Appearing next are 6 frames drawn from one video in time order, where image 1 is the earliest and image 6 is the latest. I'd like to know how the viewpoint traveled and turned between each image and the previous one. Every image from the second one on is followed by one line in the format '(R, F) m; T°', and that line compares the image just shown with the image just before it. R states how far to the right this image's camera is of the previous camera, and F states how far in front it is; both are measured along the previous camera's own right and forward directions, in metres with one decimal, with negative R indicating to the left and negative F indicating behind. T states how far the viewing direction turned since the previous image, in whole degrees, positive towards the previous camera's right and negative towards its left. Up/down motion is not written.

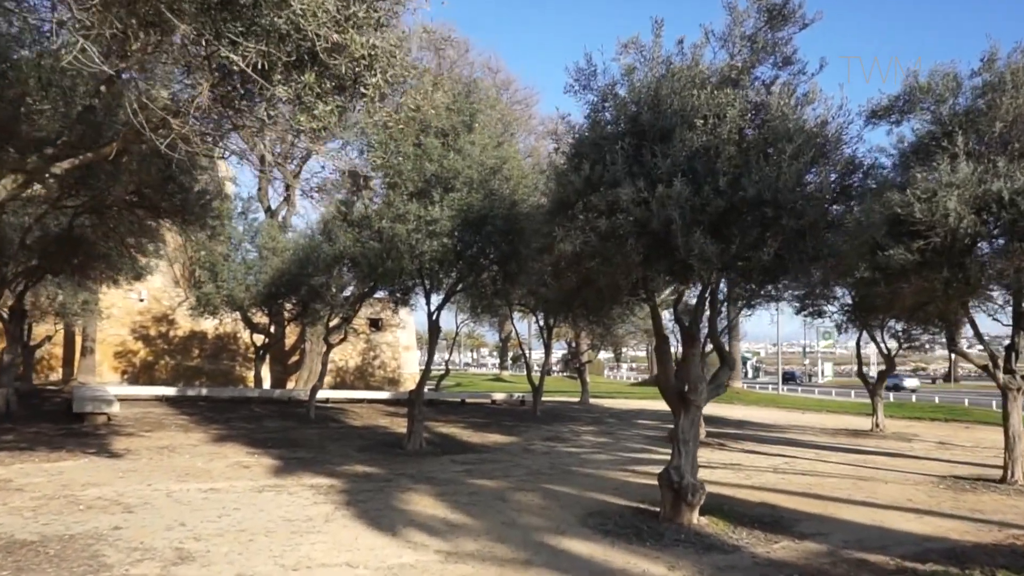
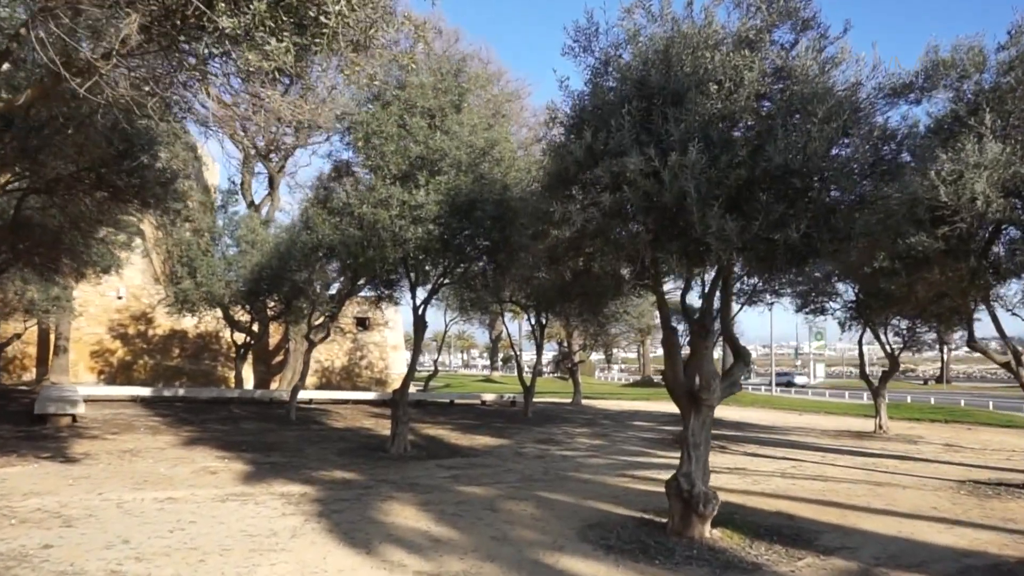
(0.0, +1.1) m; +1°
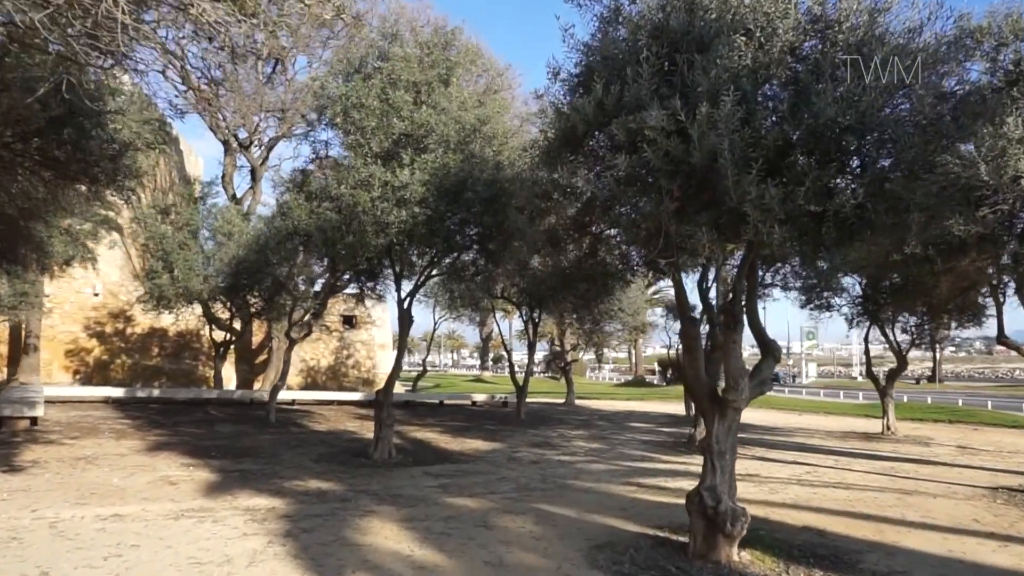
(-0.1, +1.3) m; +1°
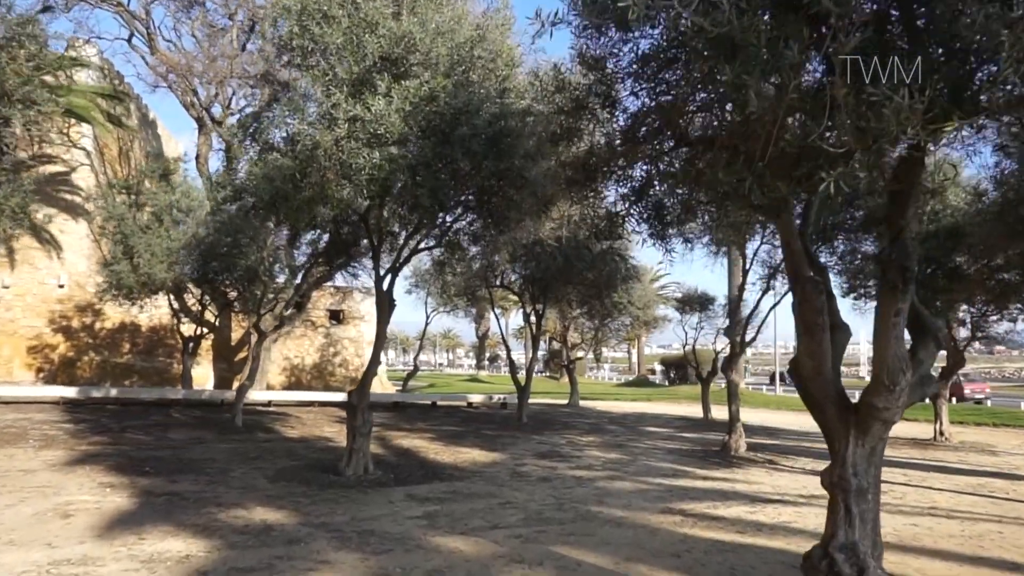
(-0.2, +3.0) m; 0°
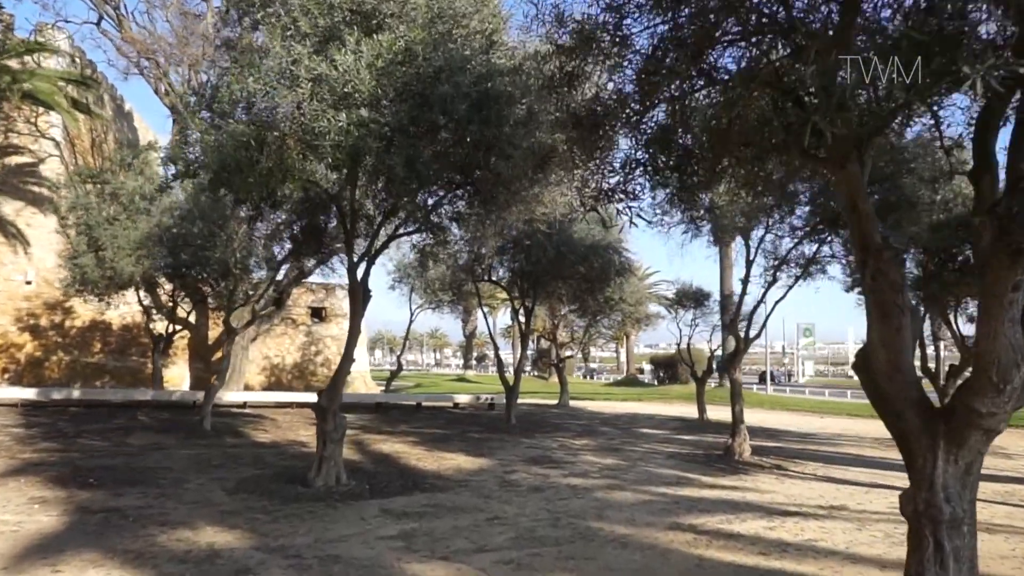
(0.0, +1.3) m; +1°
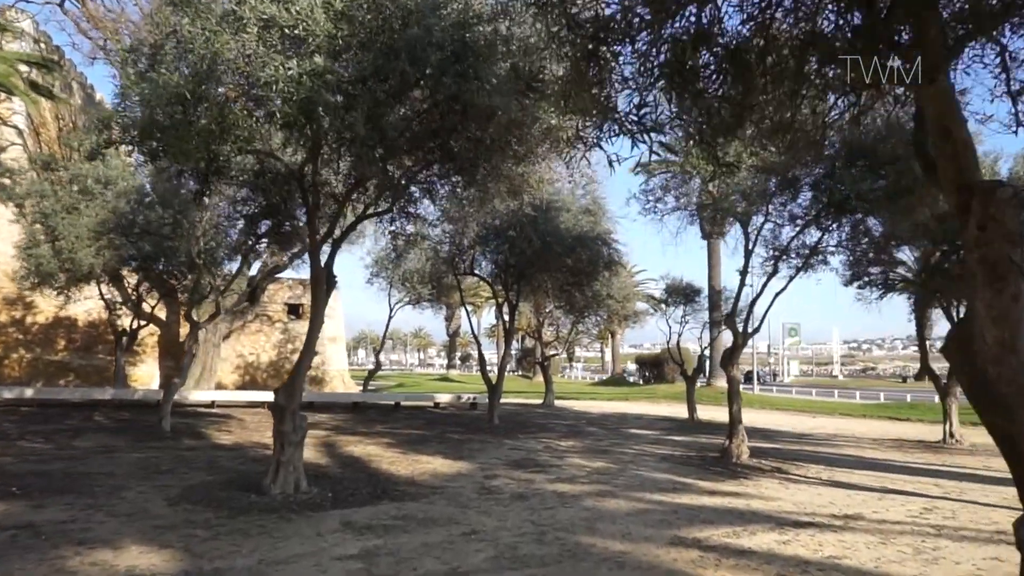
(0.0, +1.2) m; +1°
